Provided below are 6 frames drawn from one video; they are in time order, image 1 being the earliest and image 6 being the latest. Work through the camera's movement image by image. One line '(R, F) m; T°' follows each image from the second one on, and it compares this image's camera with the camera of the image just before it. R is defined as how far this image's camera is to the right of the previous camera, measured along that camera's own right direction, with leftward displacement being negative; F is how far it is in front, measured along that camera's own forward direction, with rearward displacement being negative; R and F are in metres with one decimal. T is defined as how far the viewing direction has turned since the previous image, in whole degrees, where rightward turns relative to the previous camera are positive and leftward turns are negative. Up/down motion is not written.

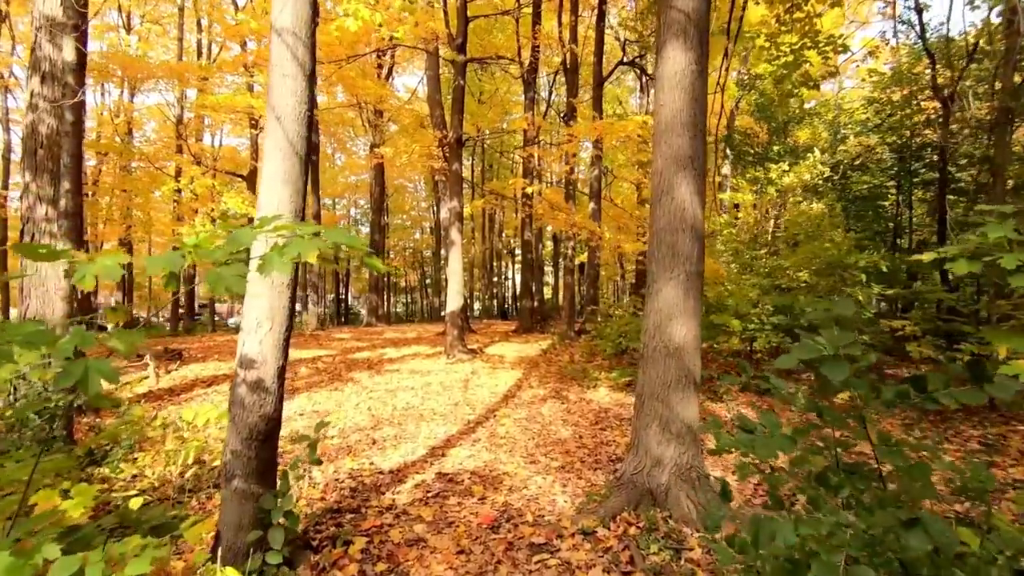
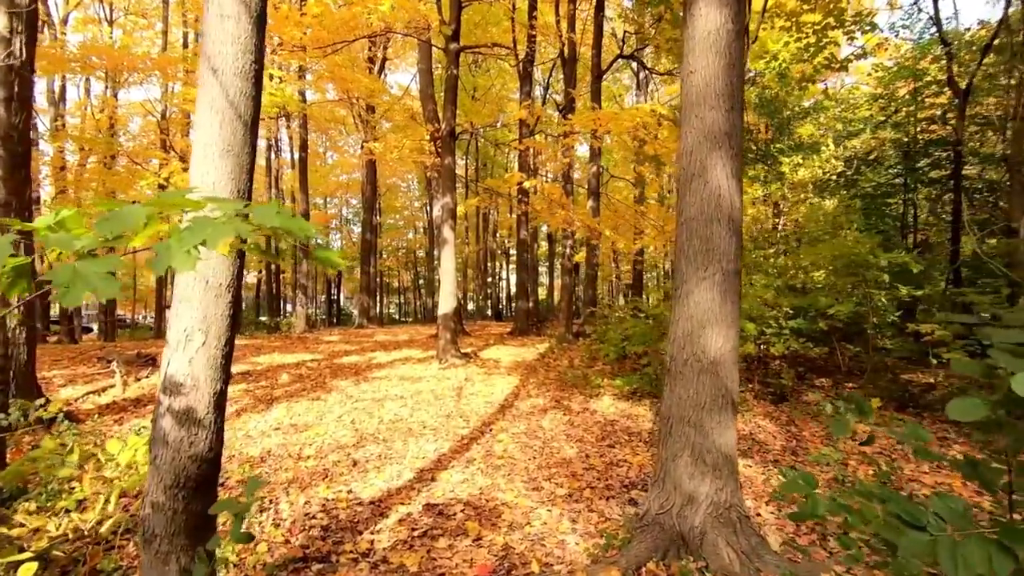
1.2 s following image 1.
(0.0, +0.6) m; +1°
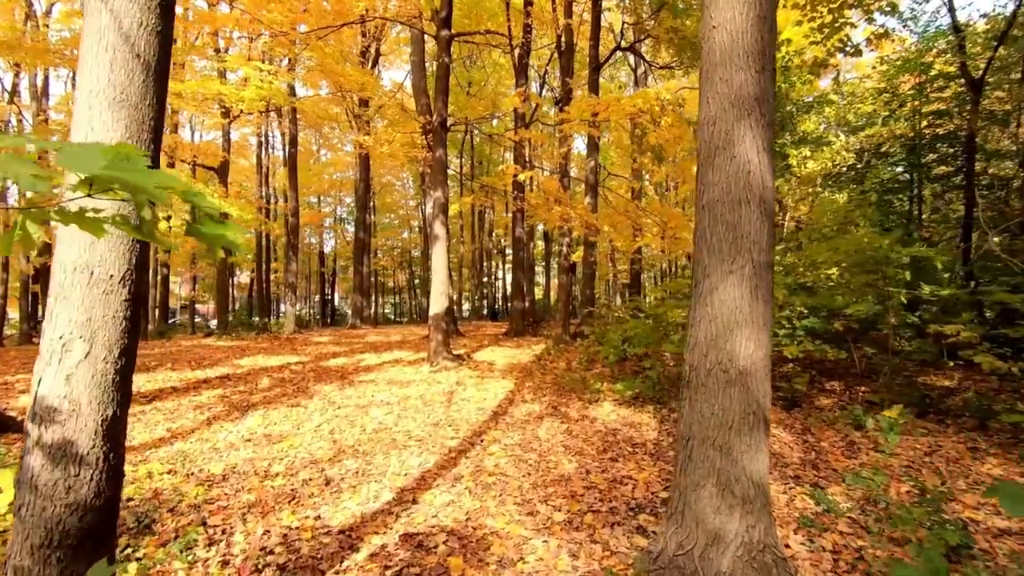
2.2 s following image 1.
(0.0, +0.5) m; 0°
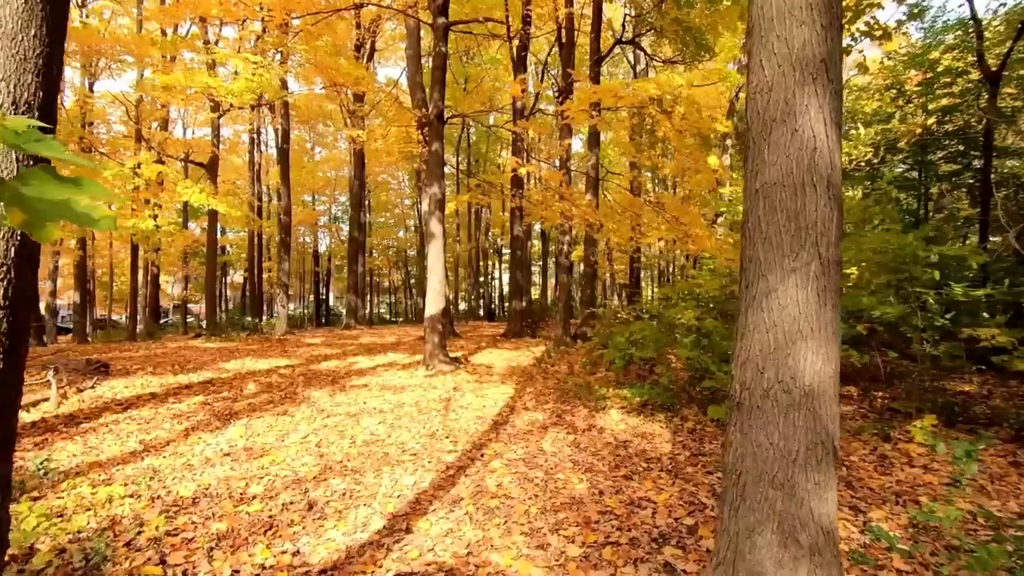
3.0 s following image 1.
(-0.1, +0.5) m; 0°
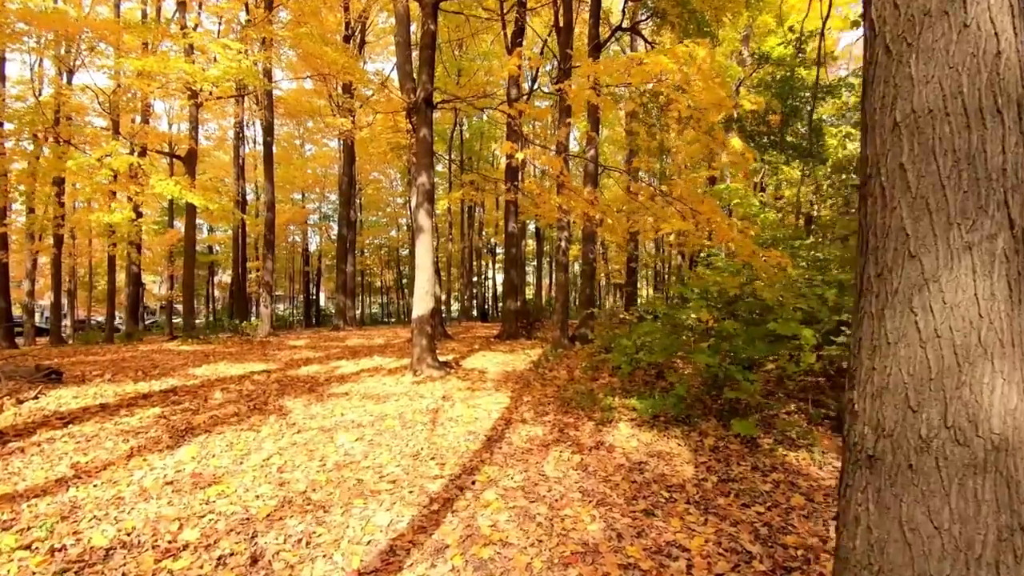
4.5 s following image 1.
(0.0, +0.8) m; +1°
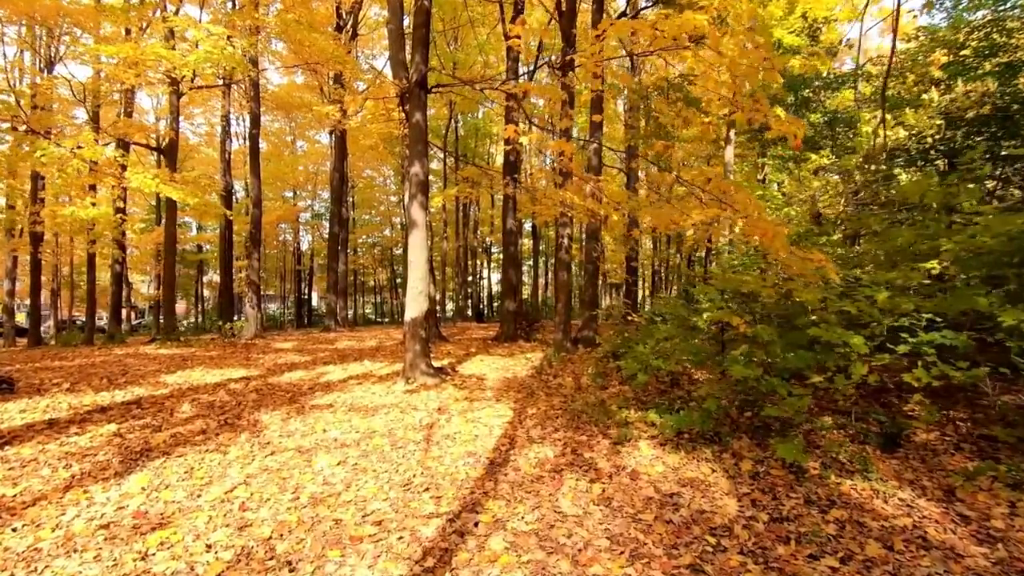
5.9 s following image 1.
(-0.1, +0.8) m; +1°
